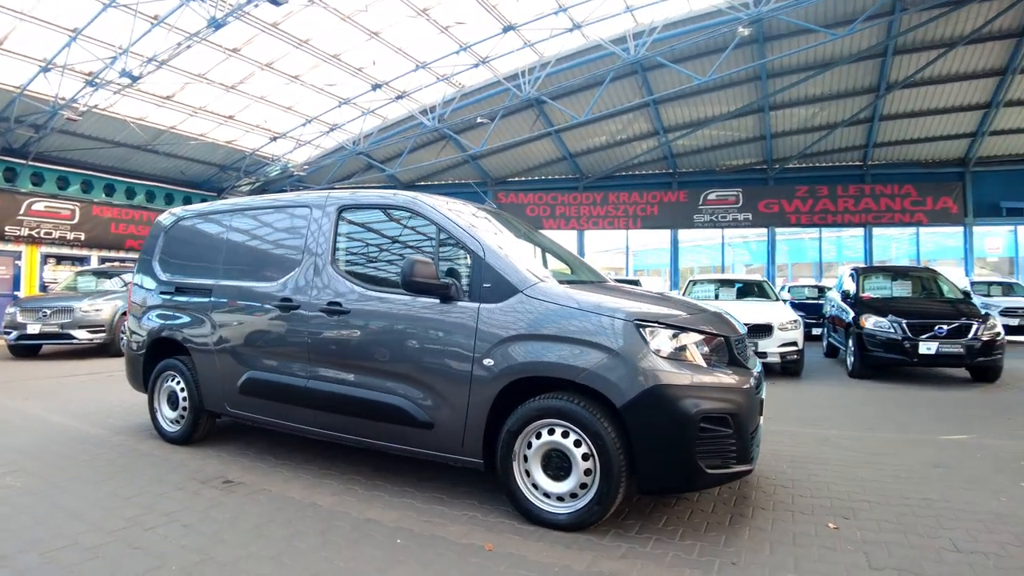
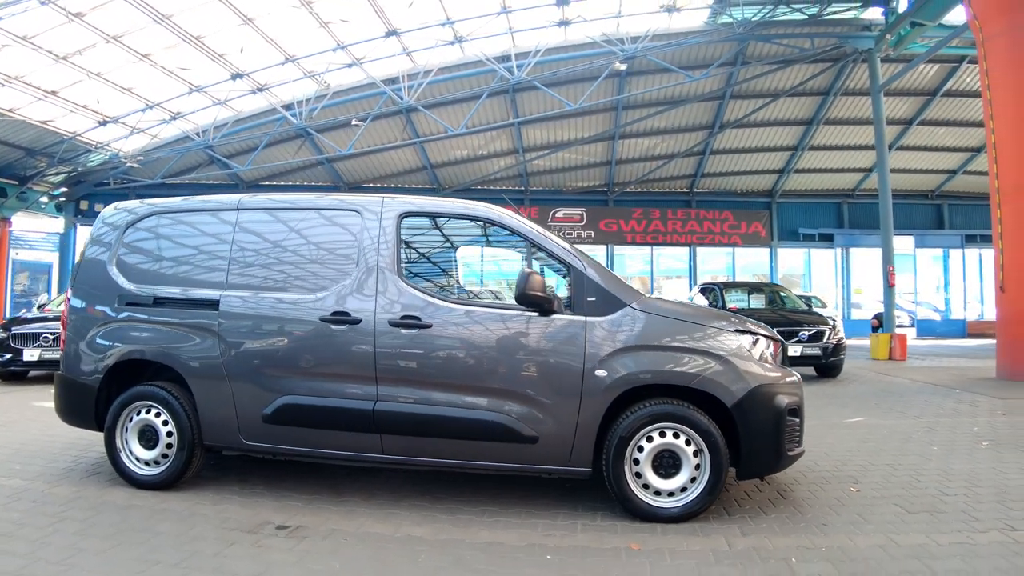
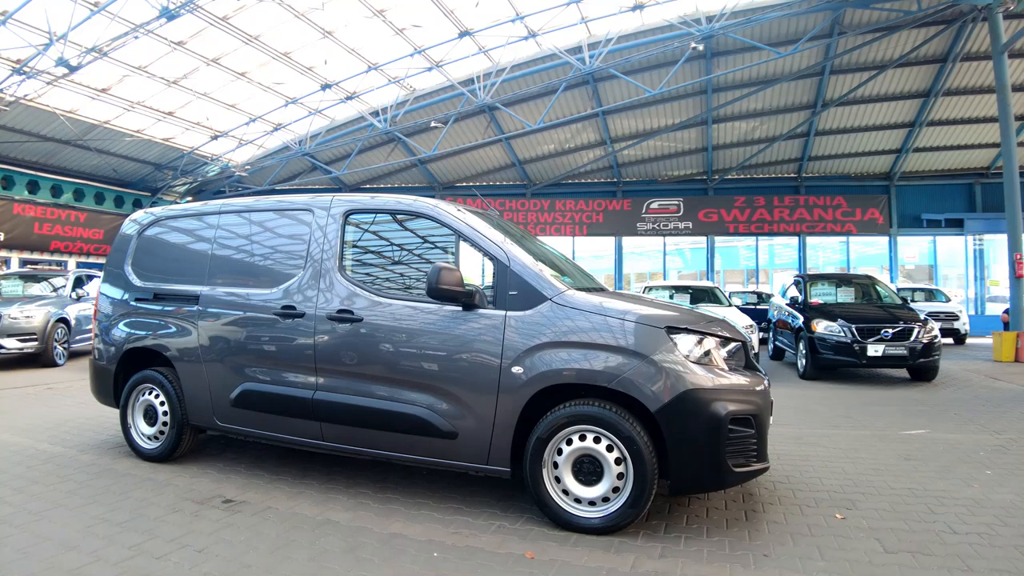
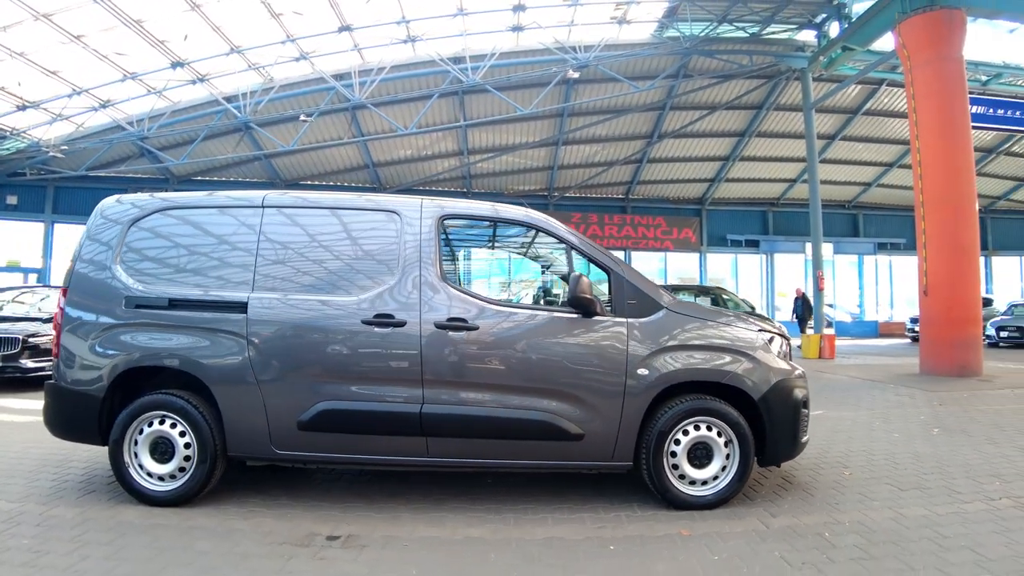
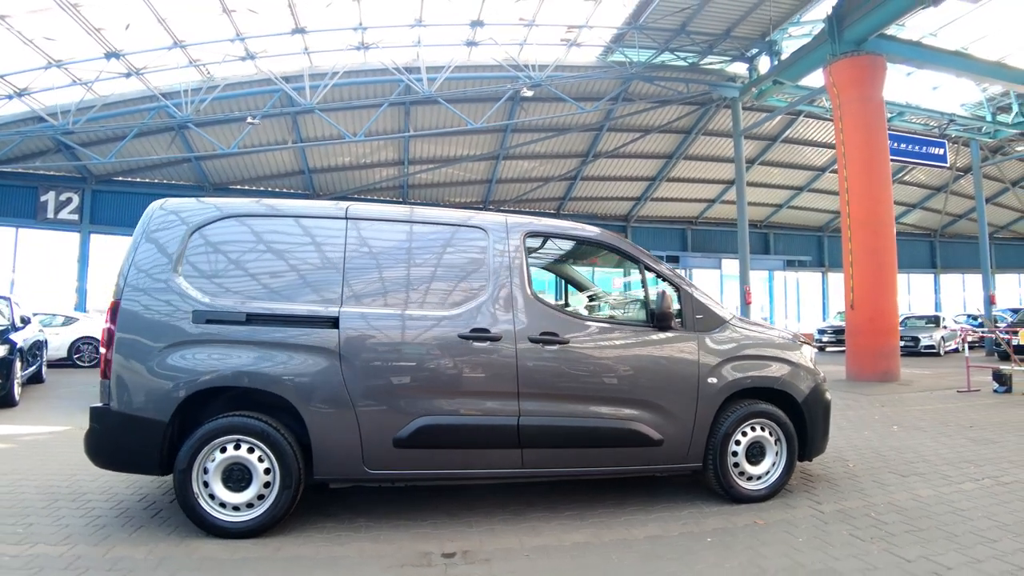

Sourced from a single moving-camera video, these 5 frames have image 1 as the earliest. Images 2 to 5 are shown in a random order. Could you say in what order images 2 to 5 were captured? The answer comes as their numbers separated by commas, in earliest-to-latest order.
3, 2, 4, 5
